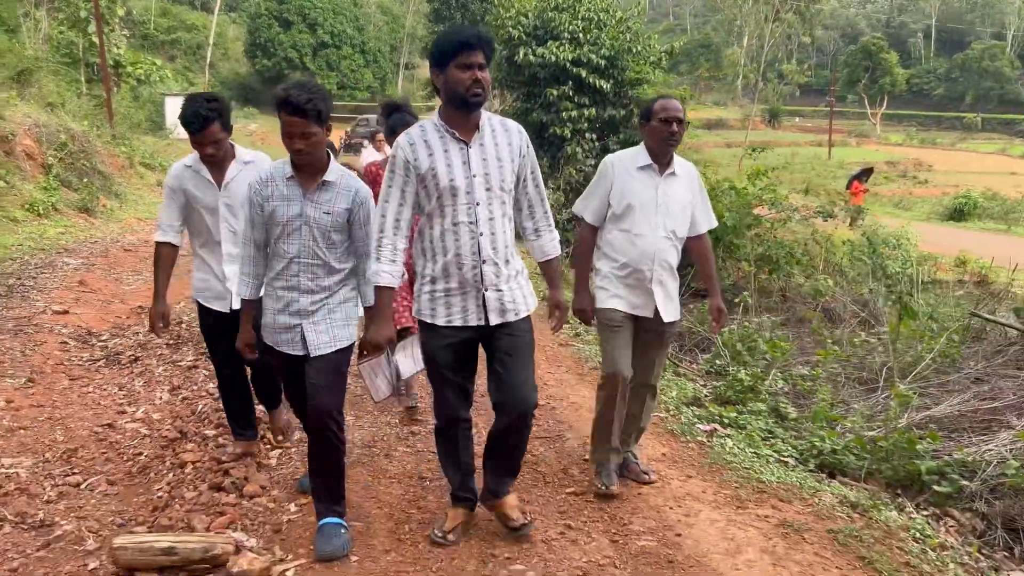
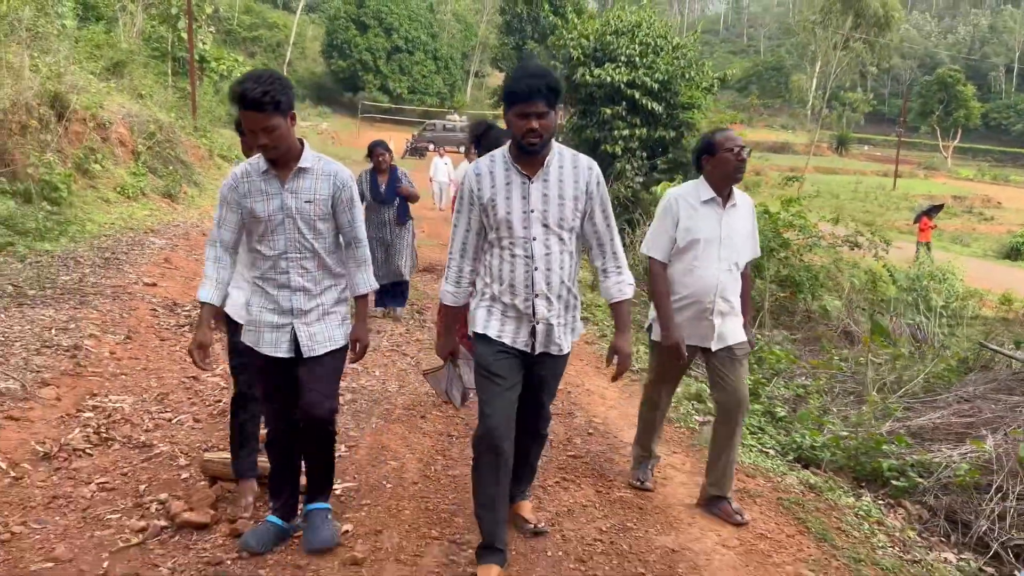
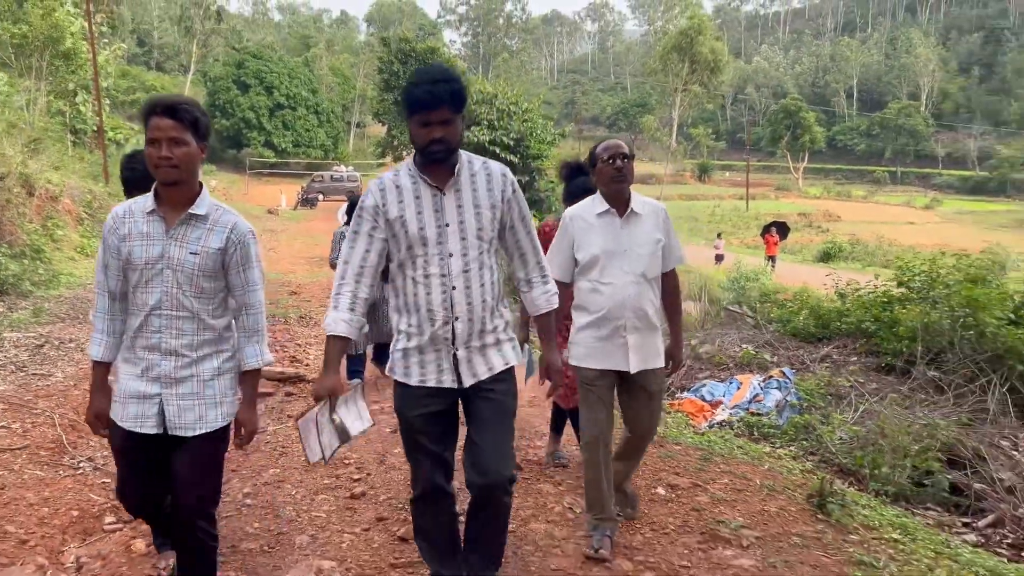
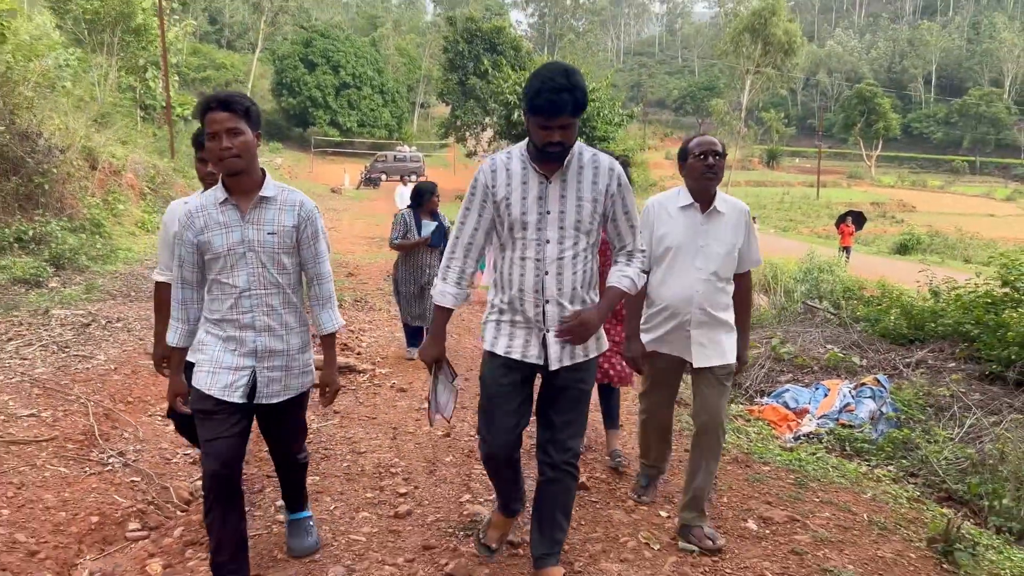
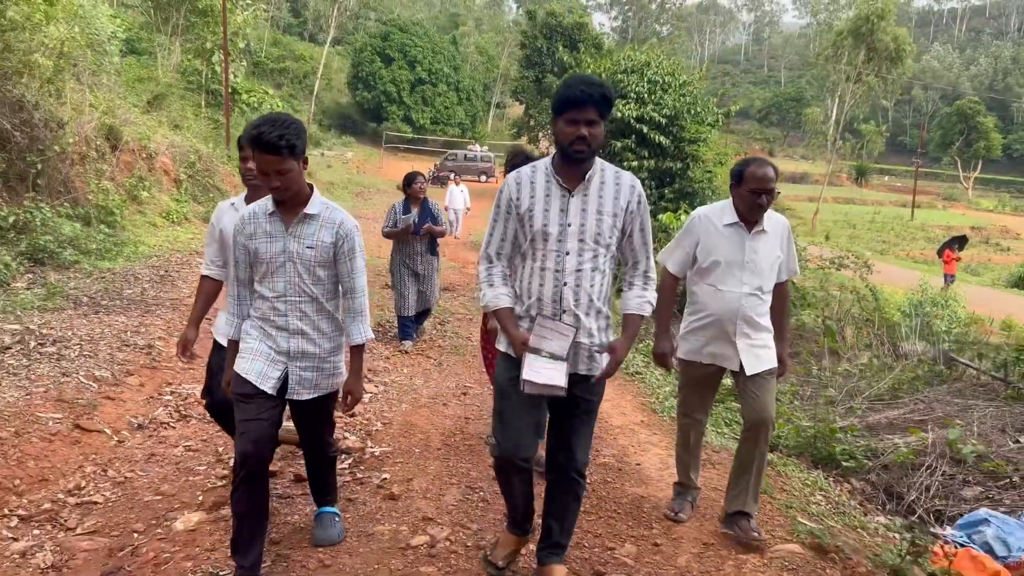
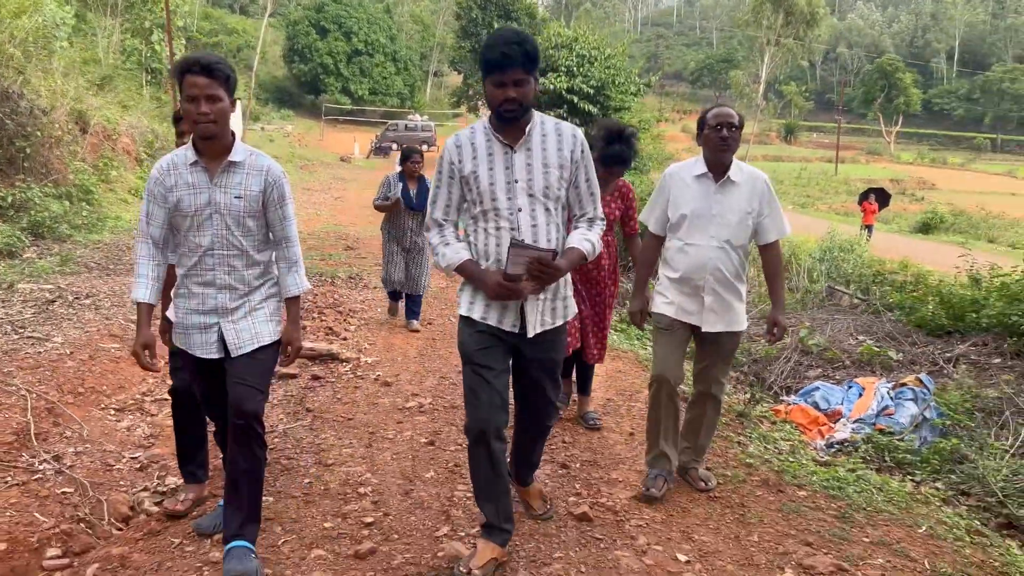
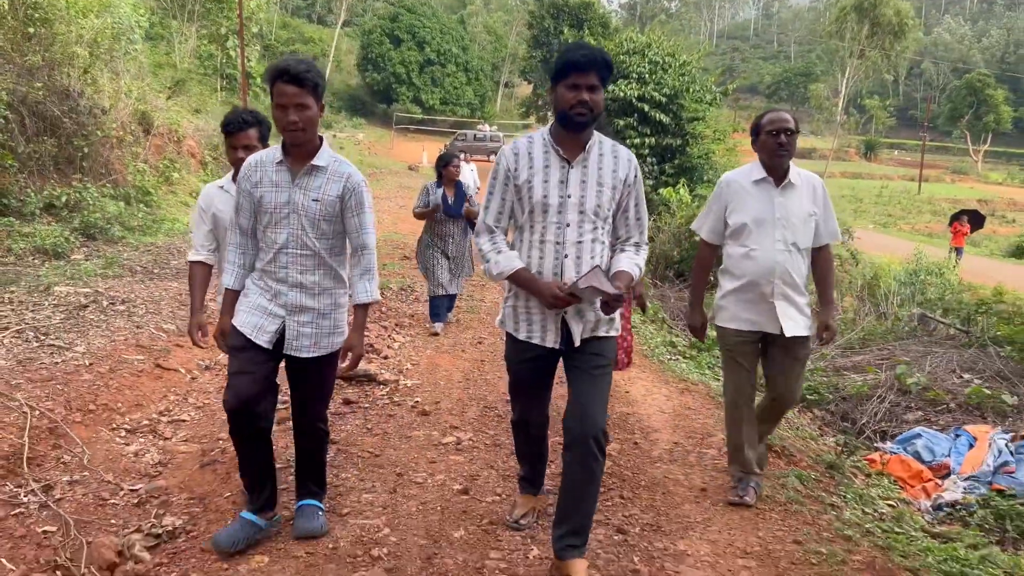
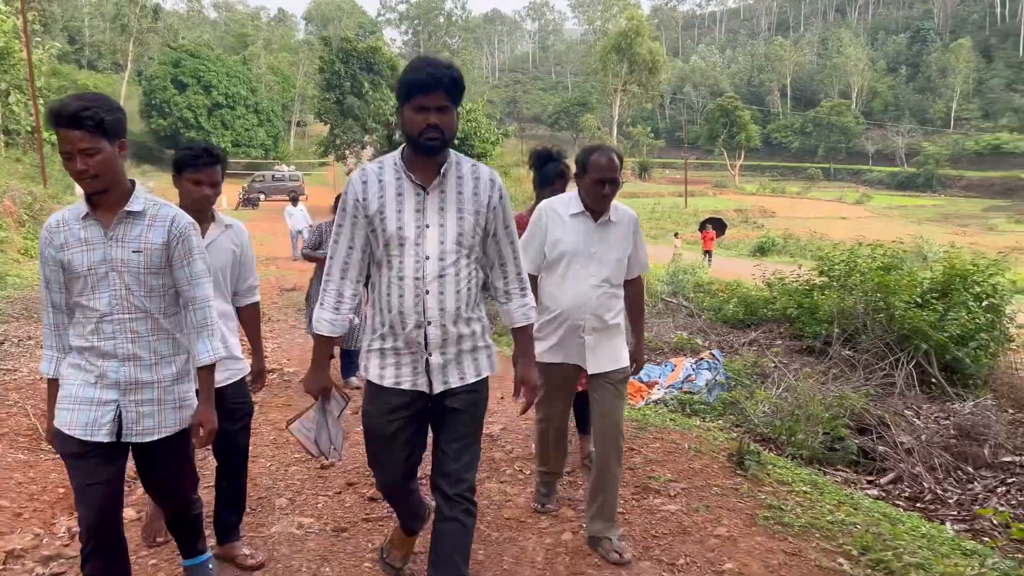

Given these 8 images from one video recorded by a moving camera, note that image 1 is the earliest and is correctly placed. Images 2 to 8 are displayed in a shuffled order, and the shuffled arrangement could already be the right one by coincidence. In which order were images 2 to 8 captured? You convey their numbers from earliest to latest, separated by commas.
2, 5, 7, 6, 4, 3, 8
